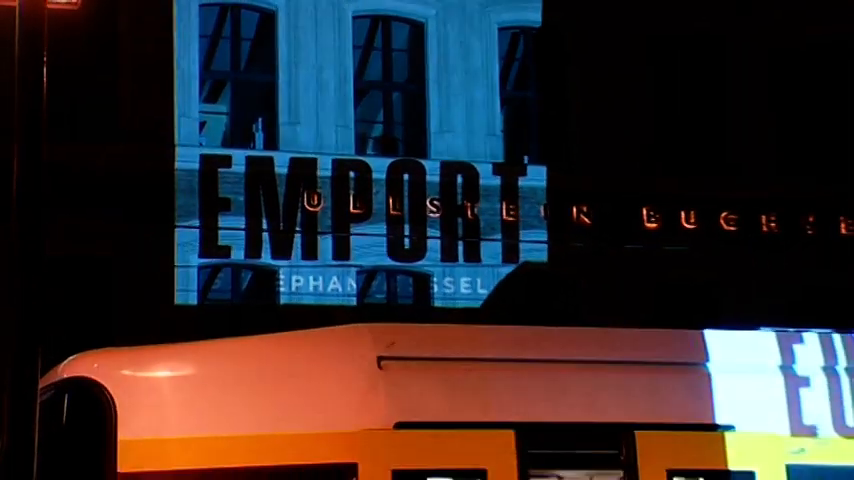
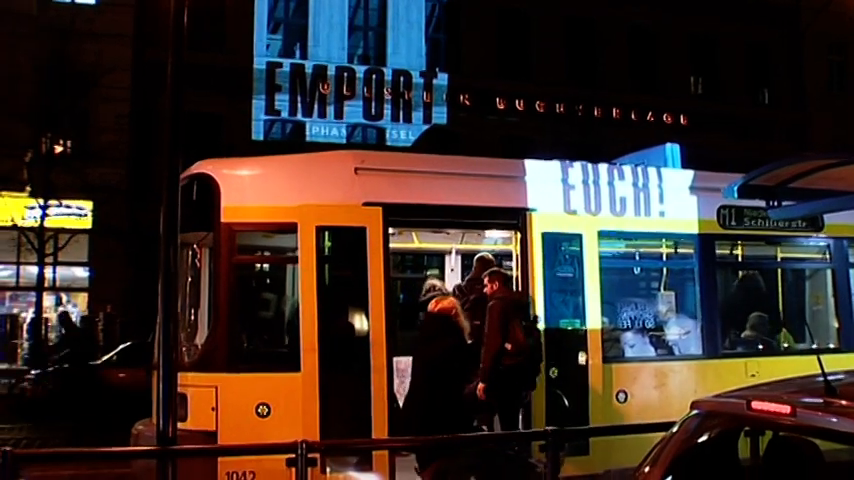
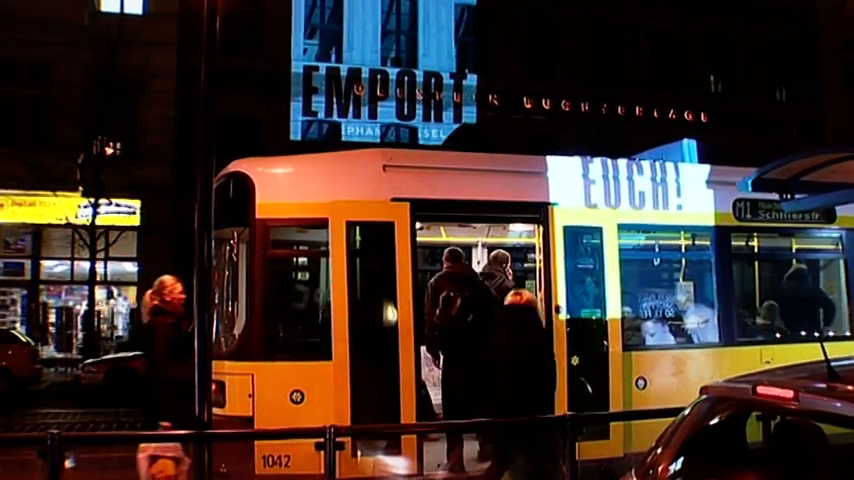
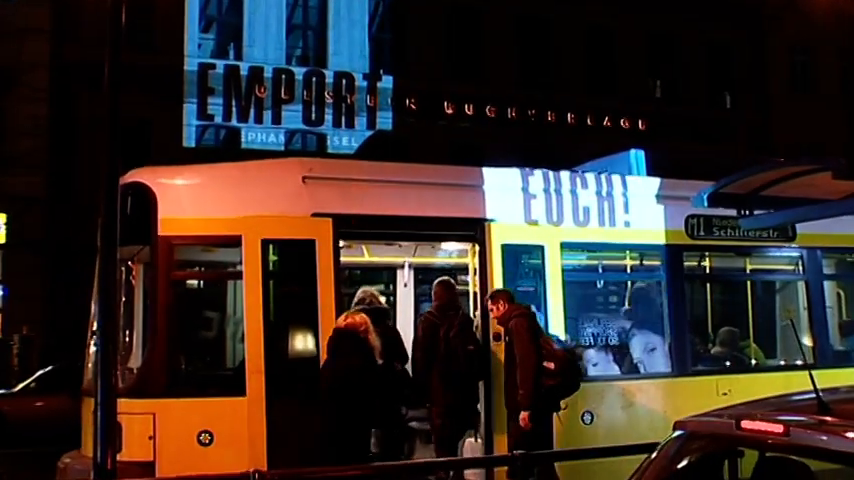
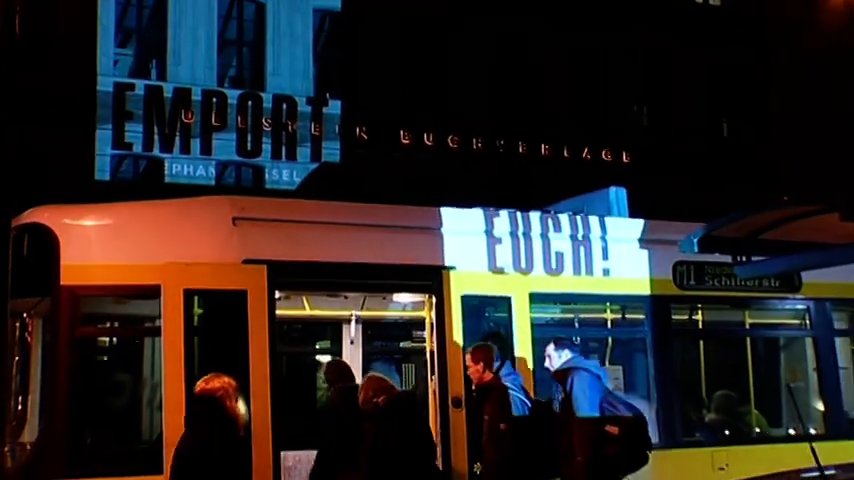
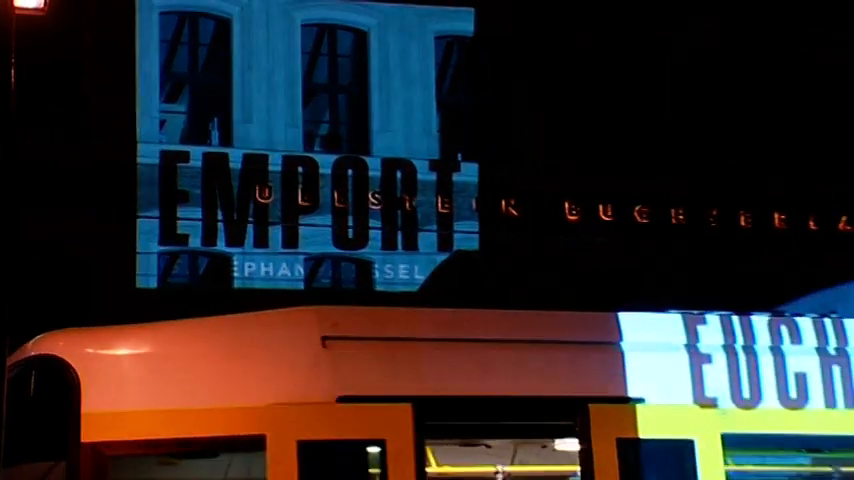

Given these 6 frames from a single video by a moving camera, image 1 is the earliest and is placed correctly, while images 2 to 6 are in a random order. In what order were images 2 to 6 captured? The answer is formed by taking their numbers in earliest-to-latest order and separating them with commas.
6, 5, 4, 2, 3
